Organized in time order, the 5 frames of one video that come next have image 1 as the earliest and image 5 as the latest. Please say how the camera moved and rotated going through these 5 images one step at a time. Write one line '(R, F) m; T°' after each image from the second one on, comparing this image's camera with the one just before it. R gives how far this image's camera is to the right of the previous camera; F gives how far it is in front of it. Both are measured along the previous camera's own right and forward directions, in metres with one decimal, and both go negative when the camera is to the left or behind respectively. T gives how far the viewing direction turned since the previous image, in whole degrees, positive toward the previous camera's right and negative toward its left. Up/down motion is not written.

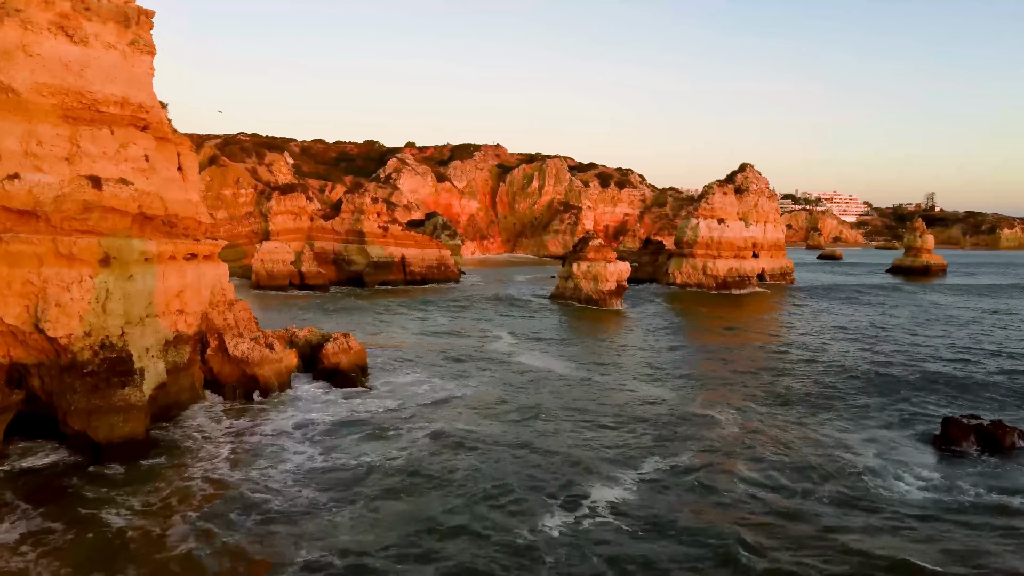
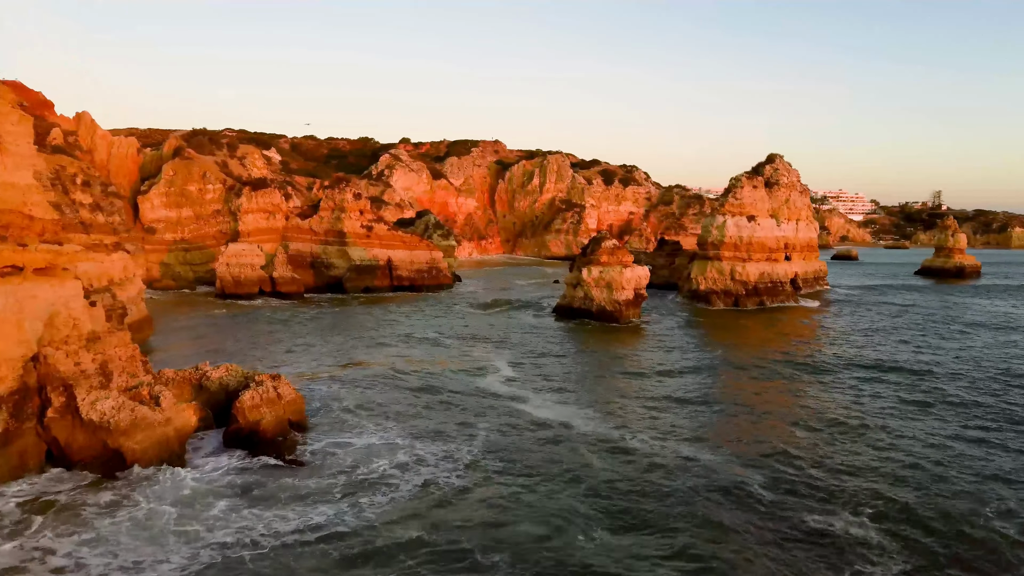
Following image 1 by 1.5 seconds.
(0.0, +4.6) m; 0°
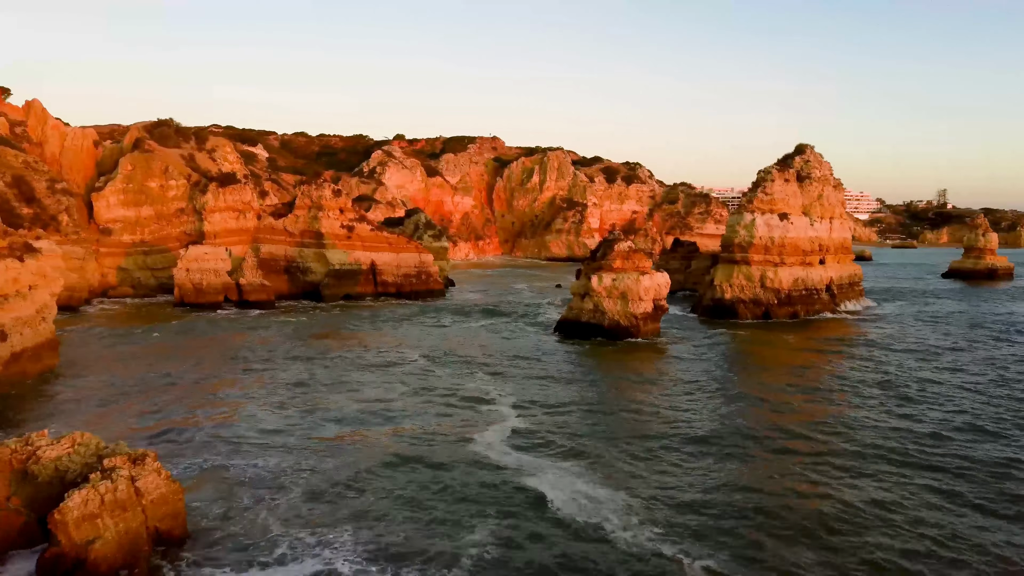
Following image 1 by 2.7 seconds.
(+0.1, +4.0) m; 0°
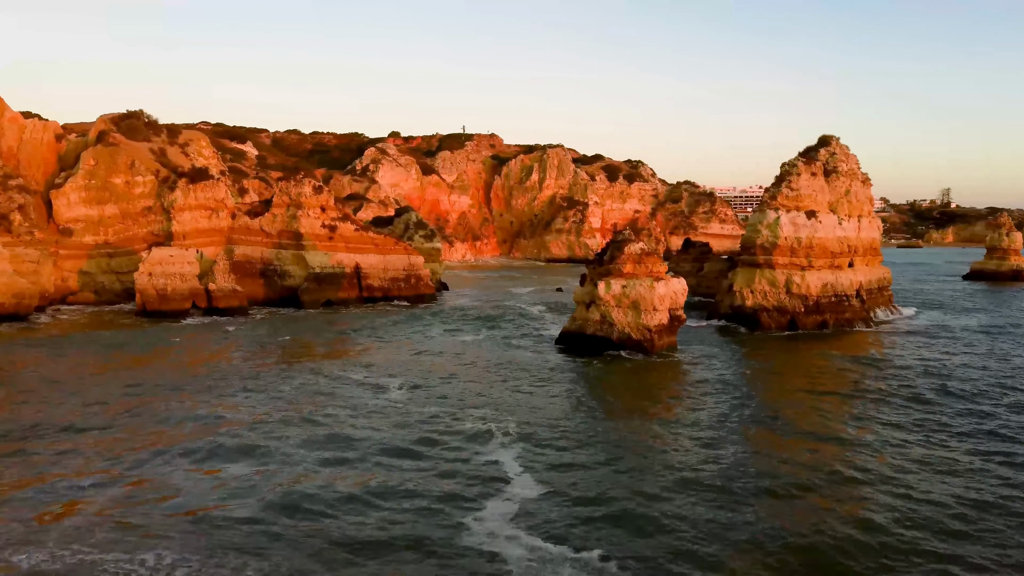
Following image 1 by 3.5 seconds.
(+0.2, +2.8) m; 0°
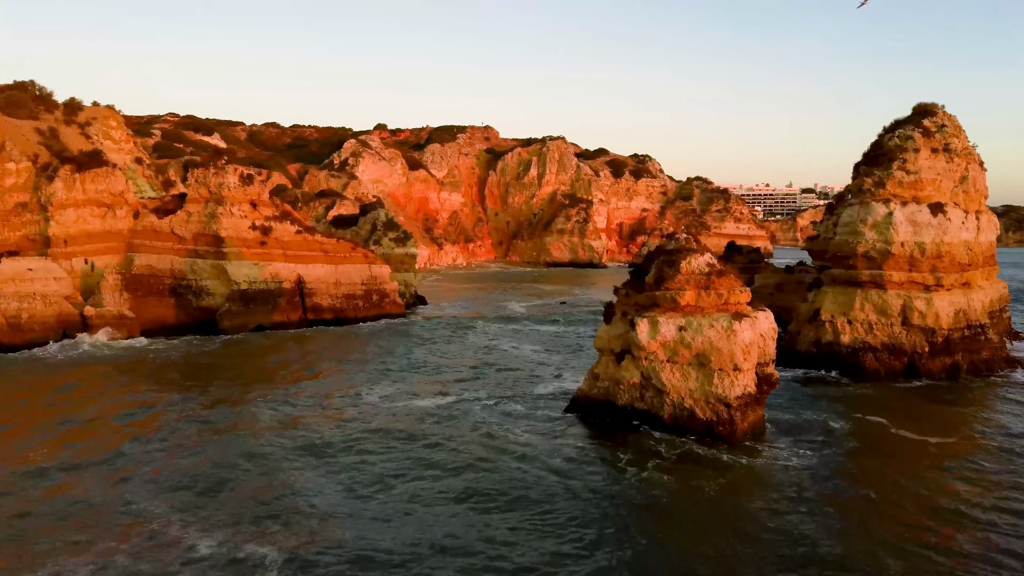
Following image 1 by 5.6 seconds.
(+0.4, +7.7) m; 0°
